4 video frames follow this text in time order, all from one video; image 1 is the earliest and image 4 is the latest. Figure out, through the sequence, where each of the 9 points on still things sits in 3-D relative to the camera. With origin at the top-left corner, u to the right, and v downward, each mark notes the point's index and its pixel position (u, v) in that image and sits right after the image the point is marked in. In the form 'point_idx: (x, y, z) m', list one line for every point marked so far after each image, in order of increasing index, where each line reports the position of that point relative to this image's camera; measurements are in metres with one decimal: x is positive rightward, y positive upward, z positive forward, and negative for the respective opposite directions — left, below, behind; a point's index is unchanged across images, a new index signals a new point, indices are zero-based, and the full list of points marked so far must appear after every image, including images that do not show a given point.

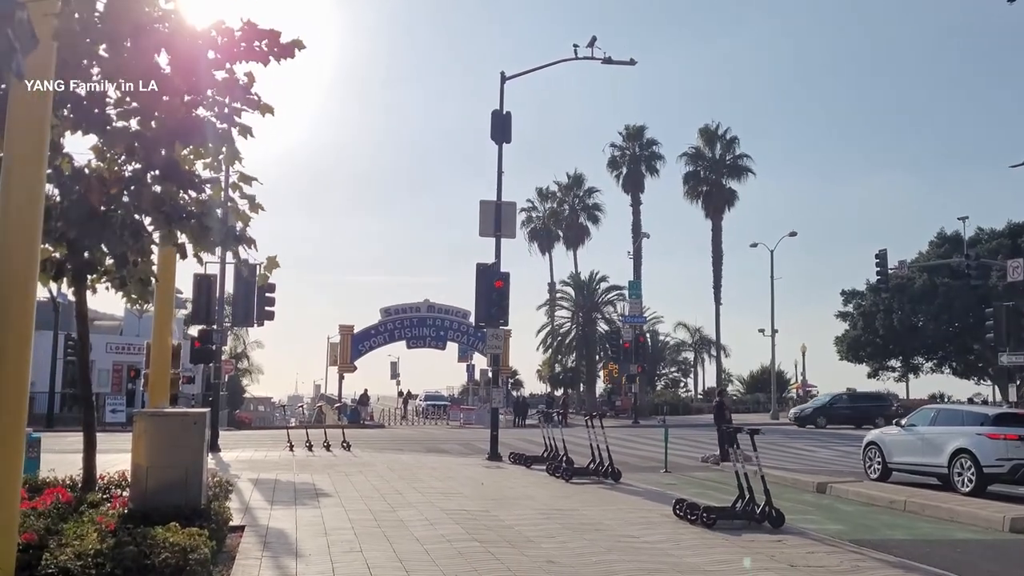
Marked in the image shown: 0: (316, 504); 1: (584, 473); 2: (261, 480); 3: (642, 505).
0: (-2.5, -2.8, +13.0) m
1: (+1.2, -3.2, +17.3) m
2: (-4.1, -3.2, +16.4) m
3: (+1.7, -2.9, +13.1) m
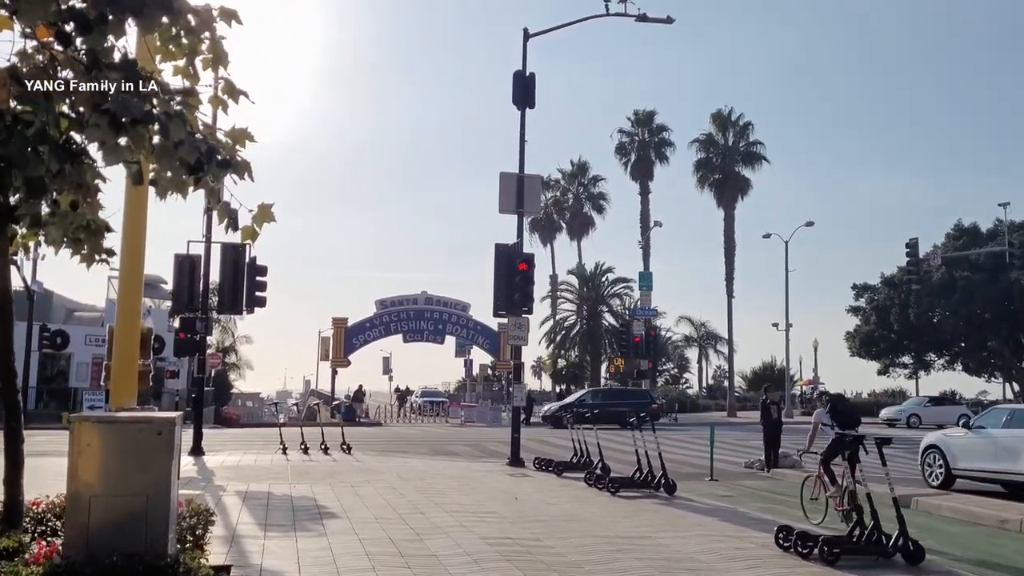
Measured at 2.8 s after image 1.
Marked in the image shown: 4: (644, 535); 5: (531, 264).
0: (-2.0, -2.5, +10.3) m
1: (+1.8, -2.9, +14.7) m
2: (-3.6, -2.8, +13.8) m
3: (+2.3, -2.6, +10.5) m
4: (+1.4, -2.6, +10.4) m
5: (+0.4, +0.5, +20.0) m
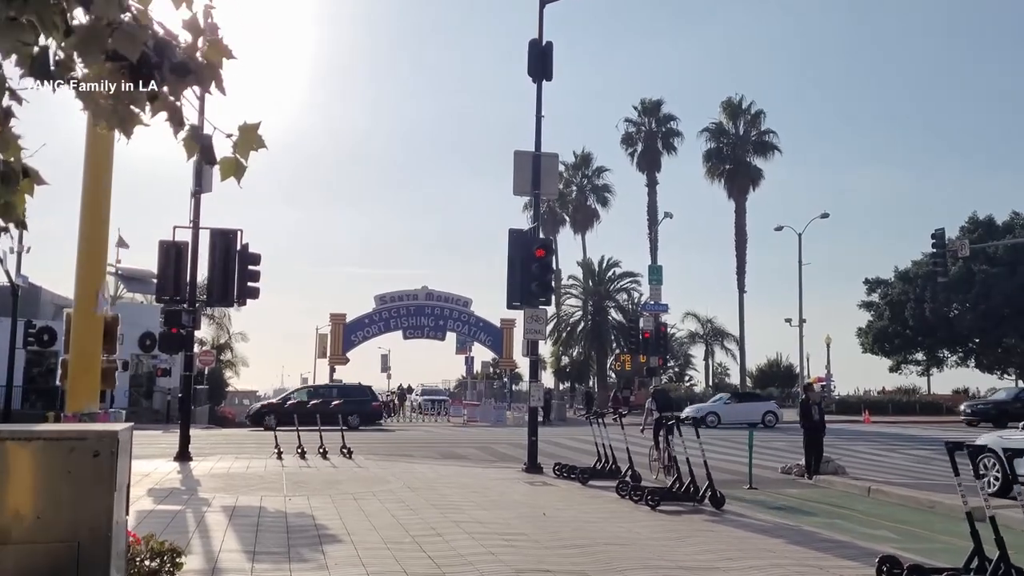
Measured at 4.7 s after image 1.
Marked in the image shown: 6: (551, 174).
0: (-1.6, -2.3, +8.5) m
1: (+2.1, -2.7, +12.9) m
2: (-3.3, -2.6, +12.0) m
3: (+2.6, -2.4, +8.7) m
4: (+1.7, -2.4, +8.7) m
5: (+0.7, +0.7, +18.2) m
6: (+0.7, +2.2, +18.9) m
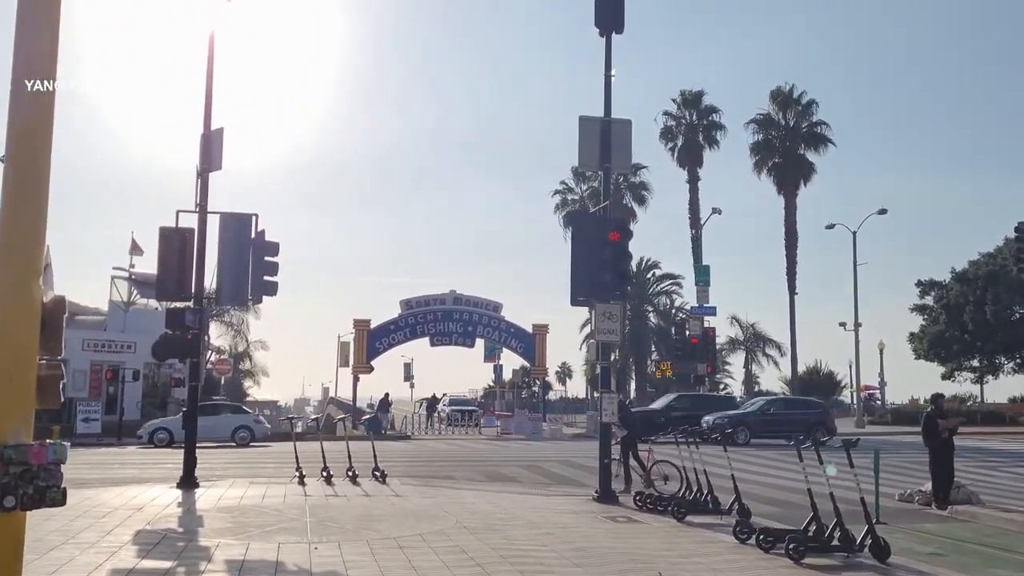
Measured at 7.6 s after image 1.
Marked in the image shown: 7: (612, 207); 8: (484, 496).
0: (-0.8, -2.1, +5.5) m
1: (+3.0, -2.5, +9.8) m
2: (-2.3, -2.5, +9.0) m
3: (+3.5, -2.2, +5.6) m
4: (+2.6, -2.2, +5.5) m
5: (+1.7, +0.8, +15.1) m
6: (+1.8, +2.3, +15.8) m
7: (+1.5, +1.3, +15.9) m
8: (-0.4, -3.2, +15.6) m
